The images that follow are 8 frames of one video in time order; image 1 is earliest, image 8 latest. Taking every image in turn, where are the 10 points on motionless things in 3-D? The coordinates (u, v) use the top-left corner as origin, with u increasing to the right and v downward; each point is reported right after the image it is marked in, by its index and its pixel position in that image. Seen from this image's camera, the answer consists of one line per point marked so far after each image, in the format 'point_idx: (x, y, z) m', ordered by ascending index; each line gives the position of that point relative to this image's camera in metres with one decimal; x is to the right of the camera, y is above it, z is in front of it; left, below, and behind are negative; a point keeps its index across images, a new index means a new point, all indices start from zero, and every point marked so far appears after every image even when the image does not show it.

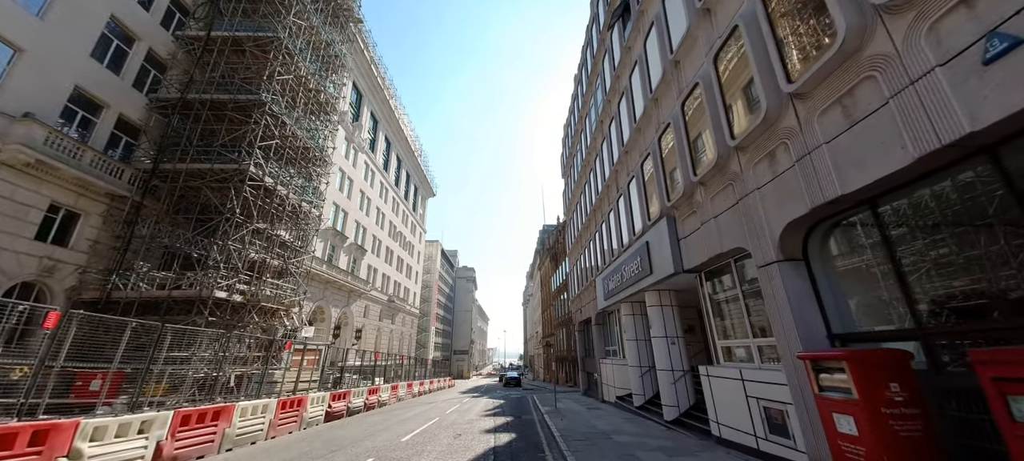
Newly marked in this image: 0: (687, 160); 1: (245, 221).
0: (+4.2, +1.7, +8.9) m
1: (-12.7, +0.5, +17.6) m
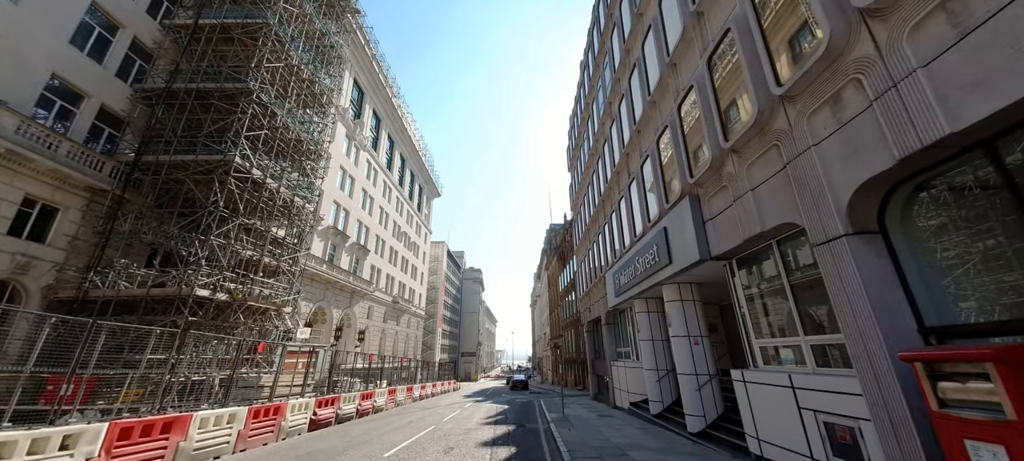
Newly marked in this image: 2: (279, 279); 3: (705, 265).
0: (+4.1, +2.2, +7.6) m
1: (-12.6, +0.7, +16.6) m
2: (-12.5, -2.6, +19.7) m
3: (+4.5, -0.8, +8.5) m
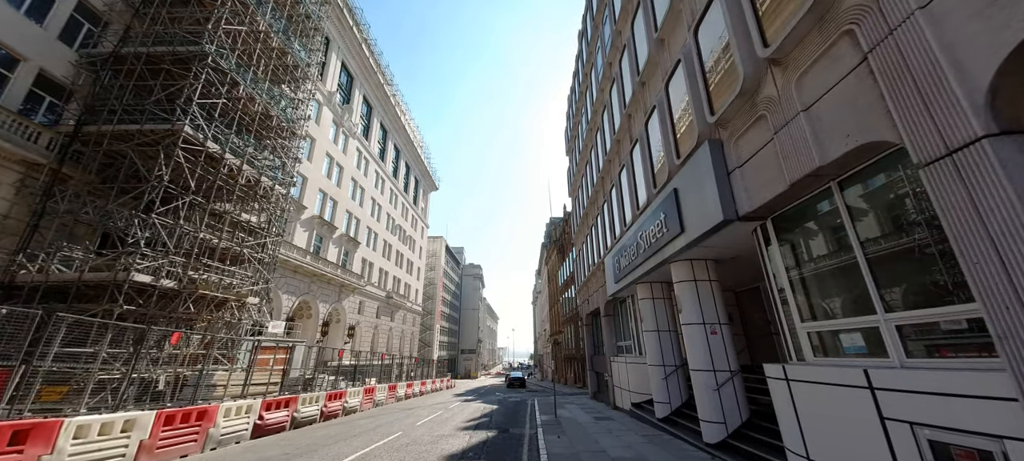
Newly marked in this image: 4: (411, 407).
0: (+3.6, +3.0, +5.6) m
1: (-13.1, +1.5, +14.8) m
2: (-13.0, -1.8, +17.9) m
3: (+3.9, 0.0, +6.6) m
4: (-4.7, -8.2, +17.3) m
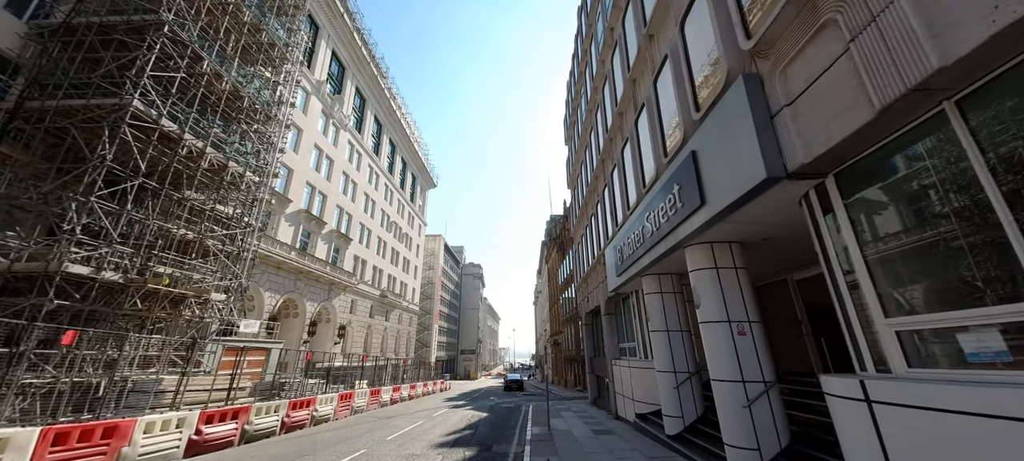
0: (+3.1, +3.4, +4.0) m
1: (-13.5, +2.0, +13.2) m
2: (-13.4, -1.3, +16.3) m
3: (+3.5, +0.5, +4.9) m
4: (-5.1, -7.8, +15.7) m
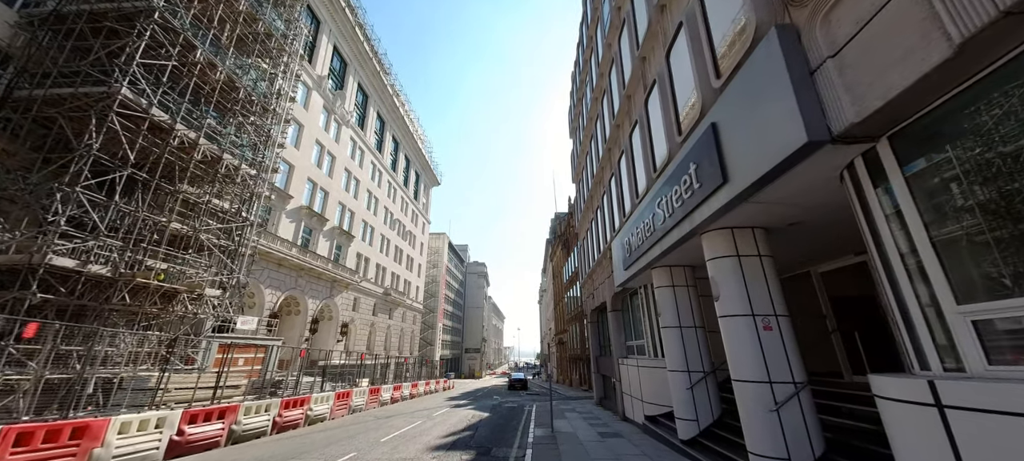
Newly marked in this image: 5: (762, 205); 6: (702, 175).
0: (+3.1, +3.7, +3.3) m
1: (-13.4, +2.2, +12.8) m
2: (-13.3, -1.0, +15.9) m
3: (+3.4, +0.7, +4.3) m
4: (-5.0, -7.5, +15.2) m
5: (+3.5, +0.4, +5.3) m
6: (+3.0, +0.9, +5.8) m
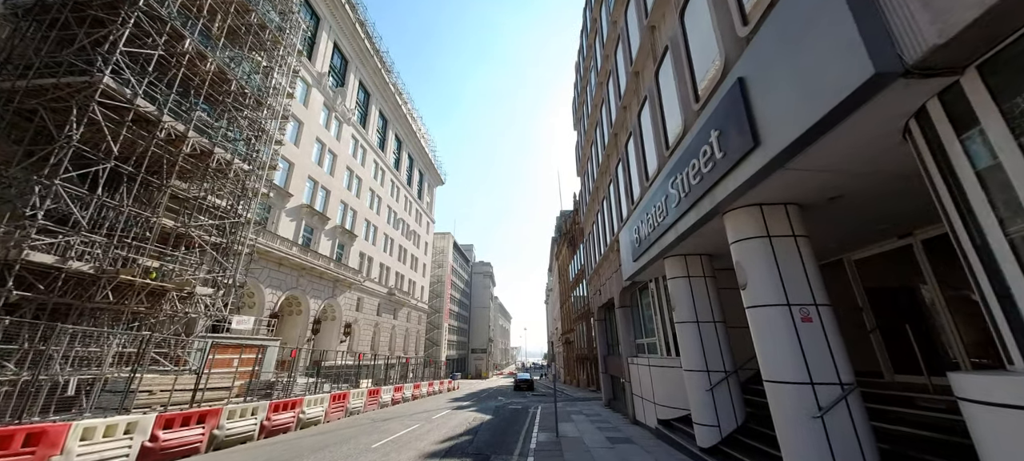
0: (+2.9, +4.0, +2.6) m
1: (-13.4, +2.4, +12.3) m
2: (-13.2, -0.9, +15.4) m
3: (+3.3, +1.0, +3.5) m
4: (-4.8, -7.3, +14.6) m
5: (+3.4, +0.7, +4.5) m
6: (+2.9, +1.2, +5.0) m
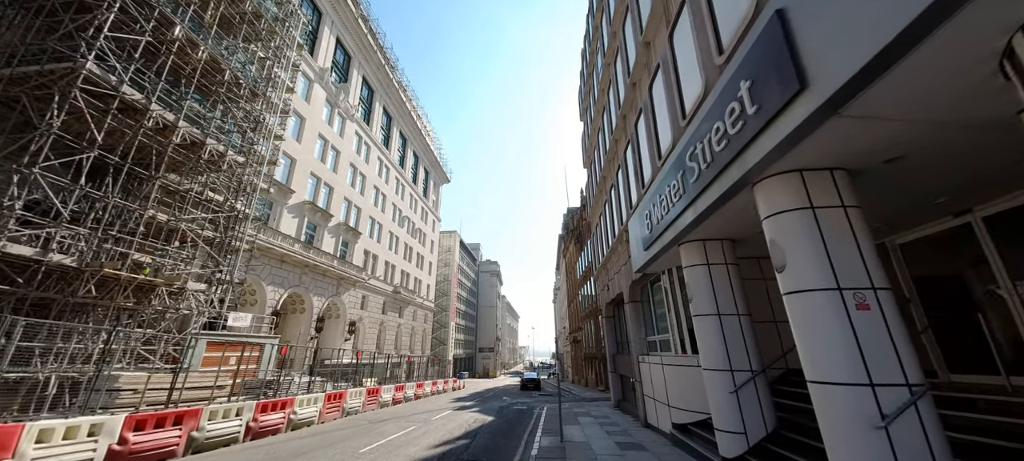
0: (+2.7, +4.3, +1.7) m
1: (-13.4, +2.6, +11.8) m
2: (-13.1, -0.6, +14.9) m
3: (+3.2, +1.4, +2.6) m
4: (-4.7, -7.0, +13.9) m
5: (+3.3, +1.0, +3.6) m
6: (+2.8, +1.5, +4.2) m
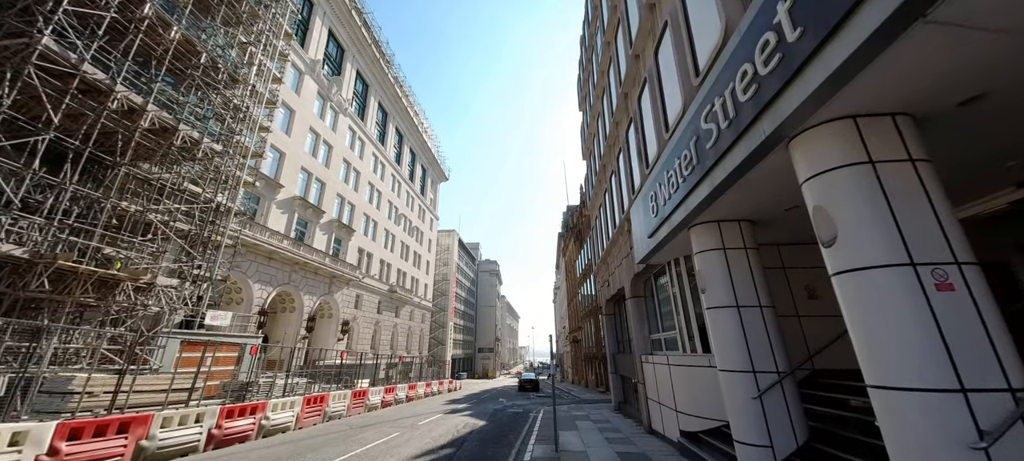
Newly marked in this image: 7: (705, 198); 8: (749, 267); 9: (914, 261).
0: (+2.5, +4.6, +0.8) m
1: (-13.6, +2.9, +10.8) m
2: (-13.3, -0.3, +13.9) m
3: (+2.9, +1.7, +1.7) m
4: (-4.9, -6.7, +12.9) m
5: (+3.1, +1.4, +2.7) m
6: (+2.5, +1.8, +3.2) m
7: (+2.8, +0.5, +5.5) m
8: (+3.8, -0.6, +5.9) m
9: (+3.3, -0.3, +3.1) m
